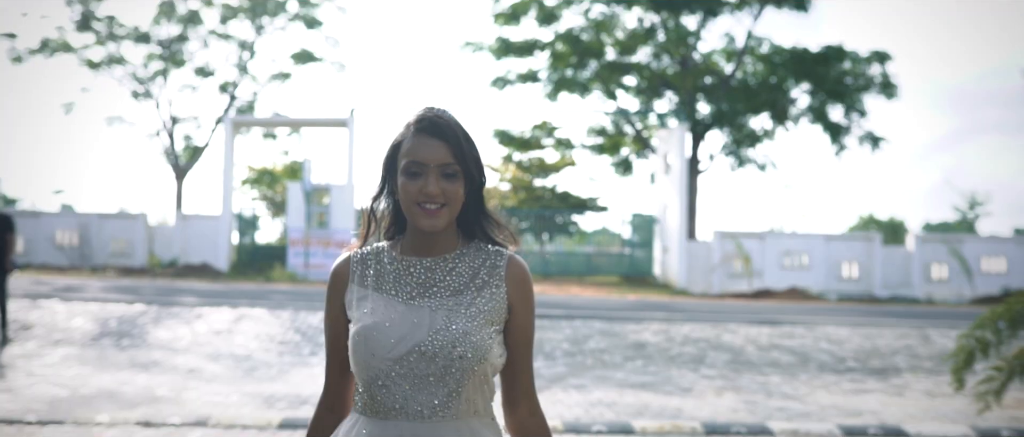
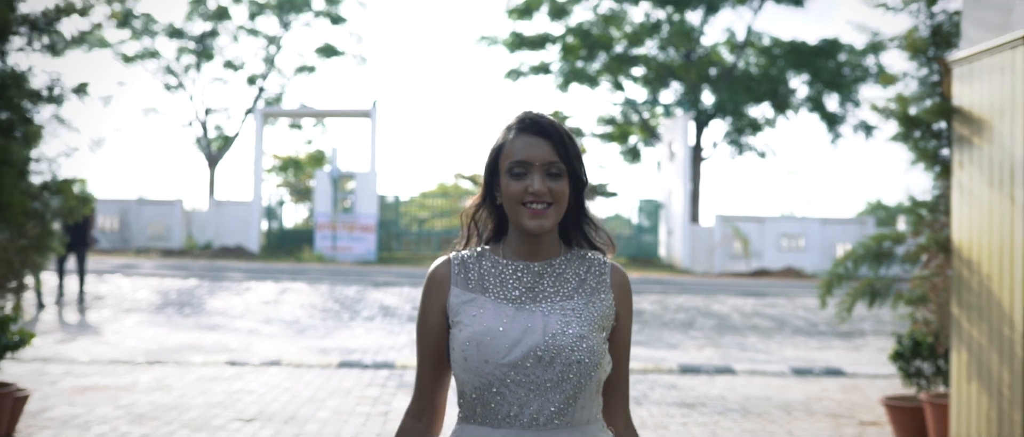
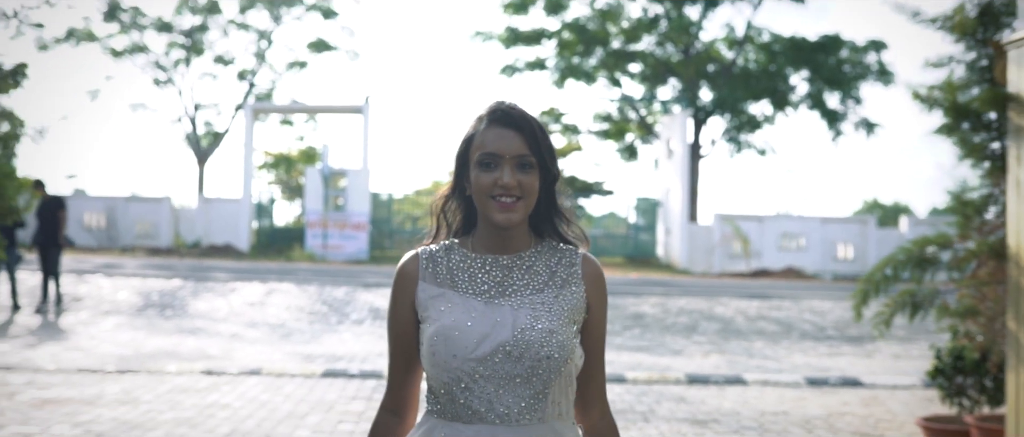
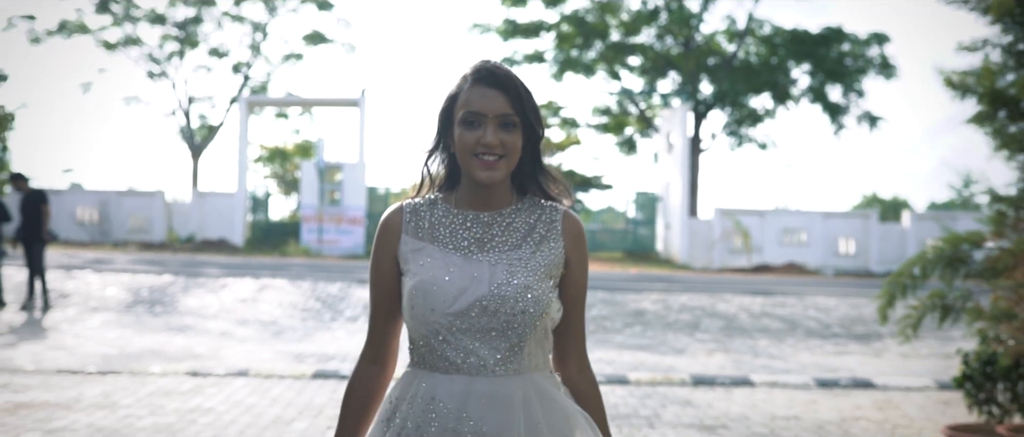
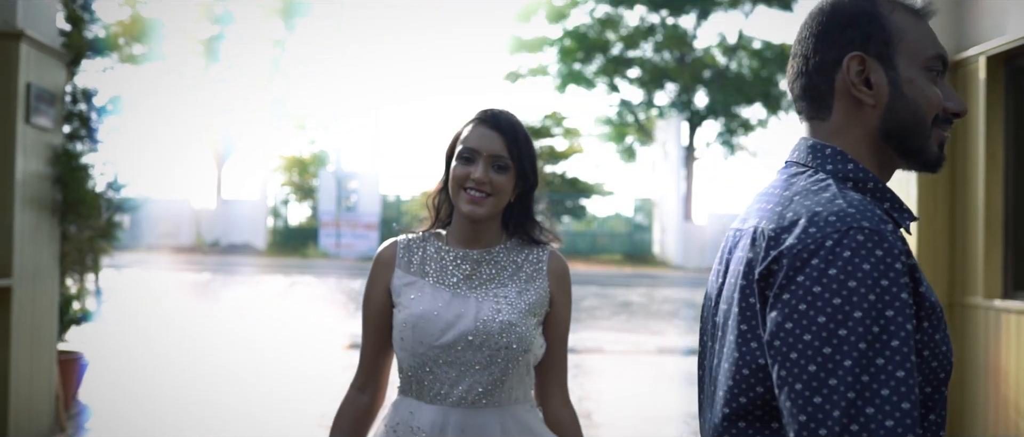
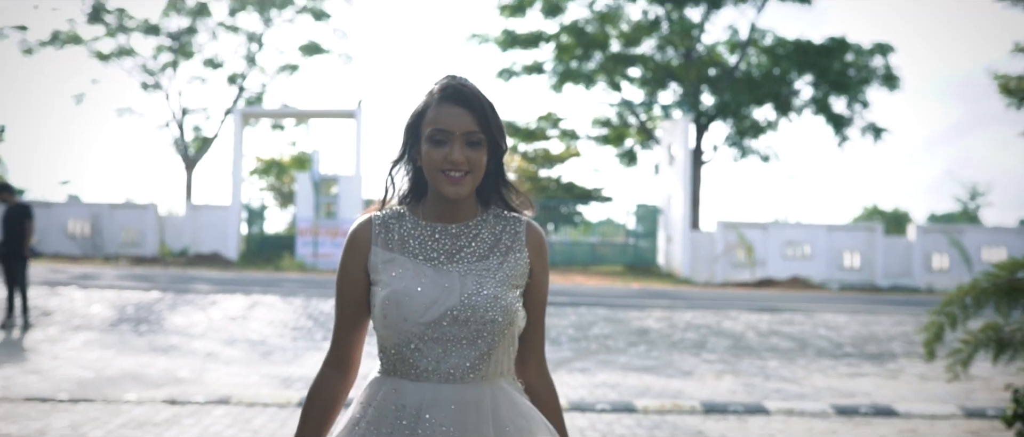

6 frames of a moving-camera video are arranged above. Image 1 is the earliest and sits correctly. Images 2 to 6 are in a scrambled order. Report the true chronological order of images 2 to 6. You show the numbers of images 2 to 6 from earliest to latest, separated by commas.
6, 4, 3, 2, 5
